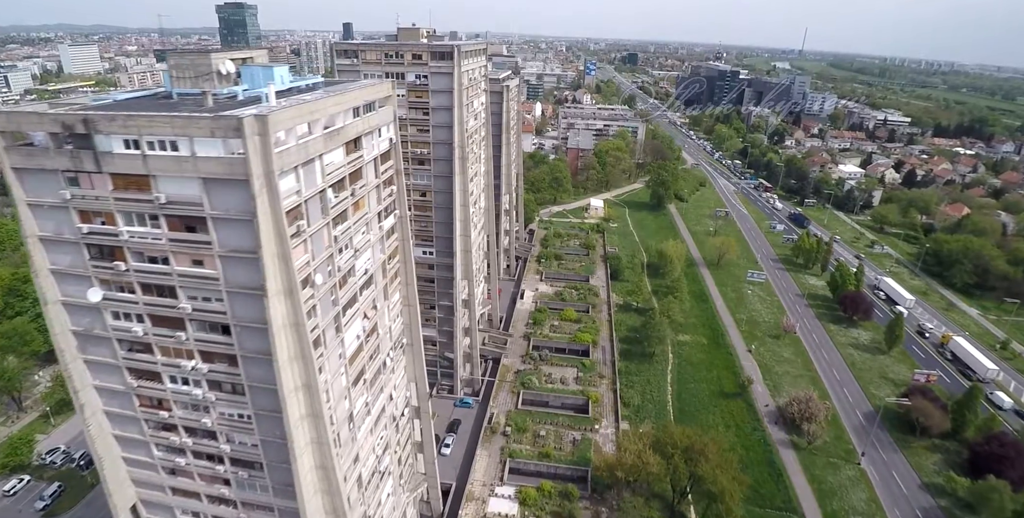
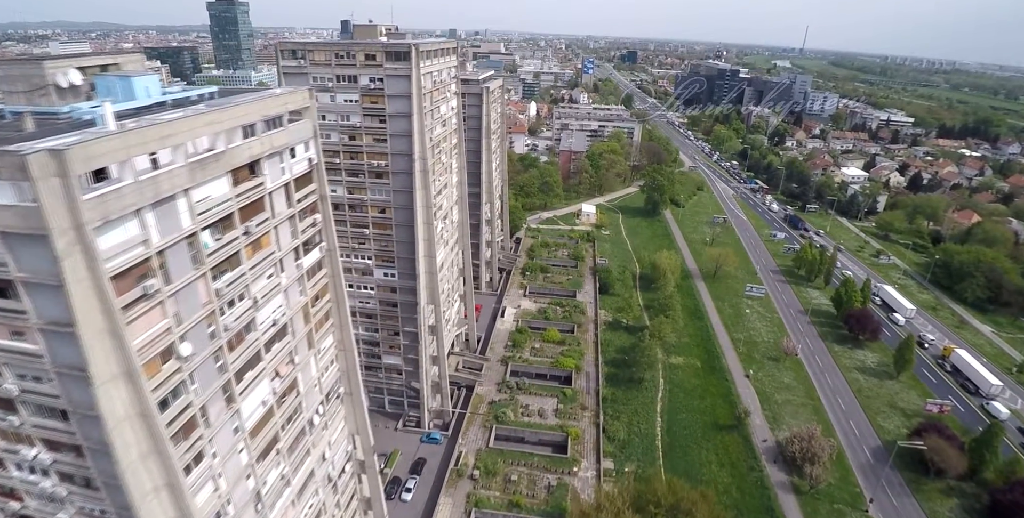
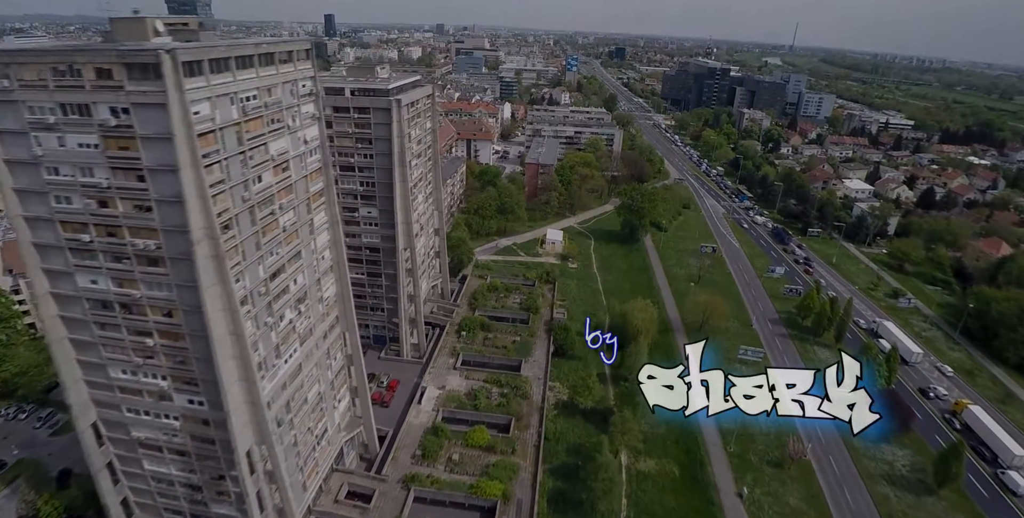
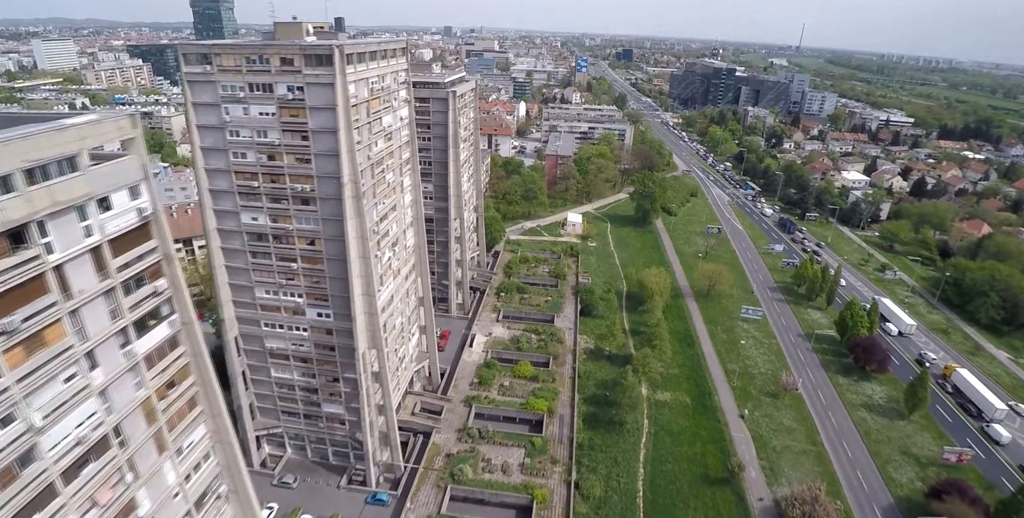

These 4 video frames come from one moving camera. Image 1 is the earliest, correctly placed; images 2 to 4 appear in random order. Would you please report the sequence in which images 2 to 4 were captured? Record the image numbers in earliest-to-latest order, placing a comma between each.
2, 4, 3
